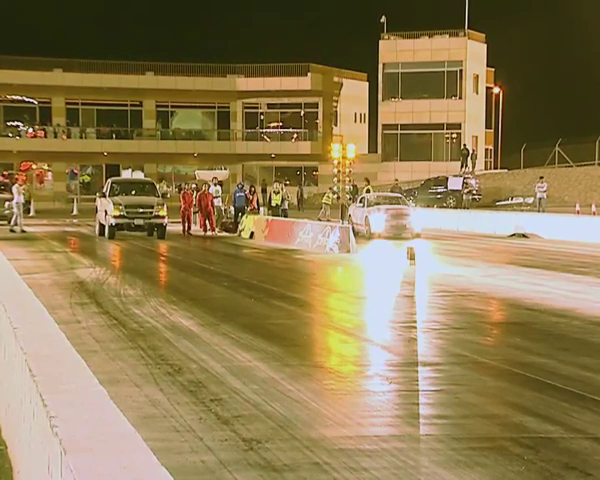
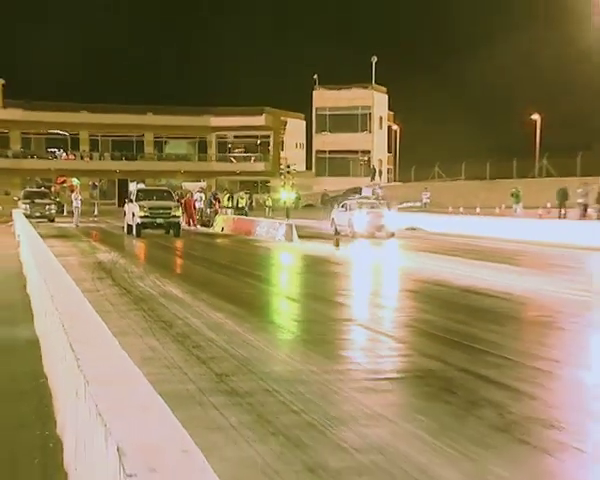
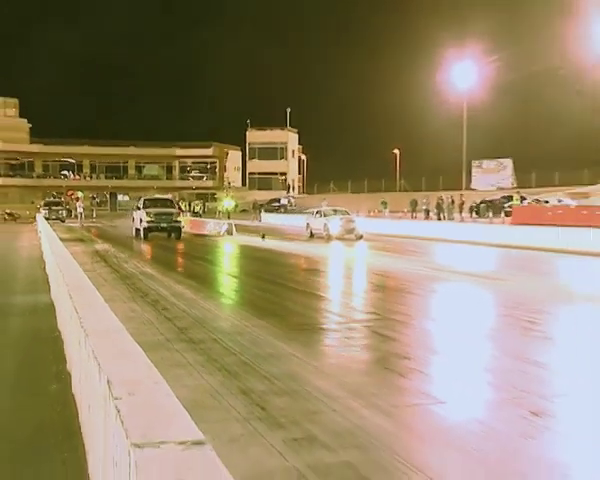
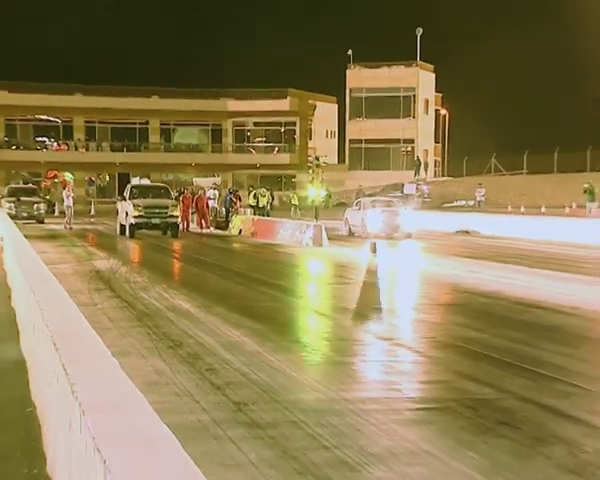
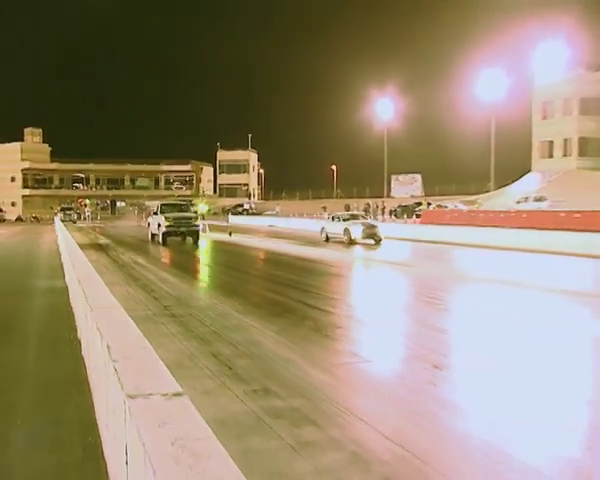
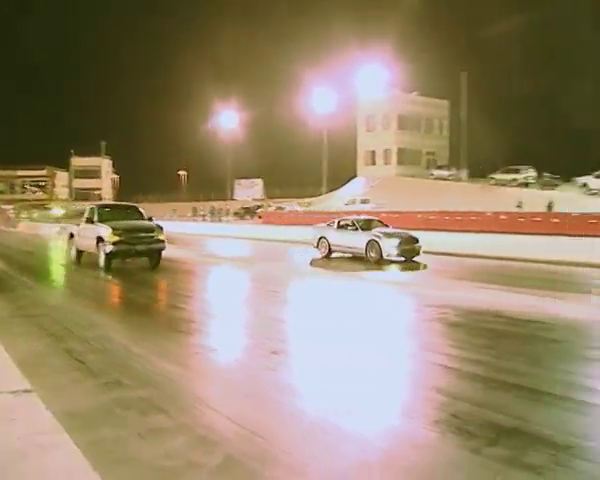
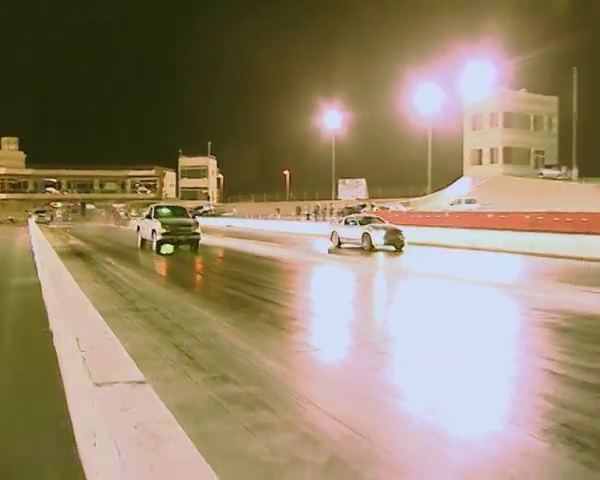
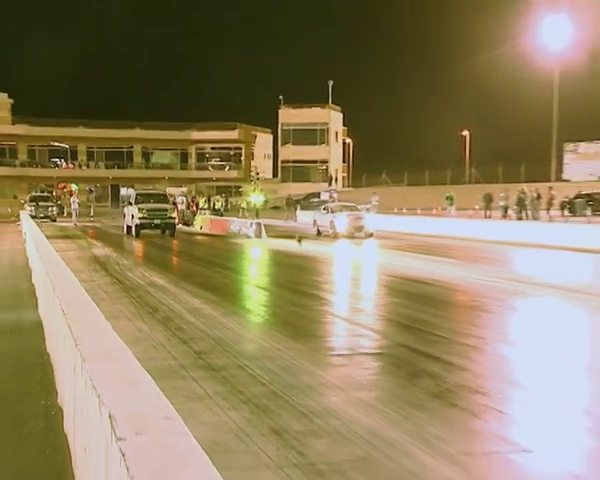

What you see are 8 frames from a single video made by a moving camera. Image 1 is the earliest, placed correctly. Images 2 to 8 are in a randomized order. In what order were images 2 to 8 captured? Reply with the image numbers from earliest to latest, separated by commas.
4, 2, 8, 3, 5, 7, 6
